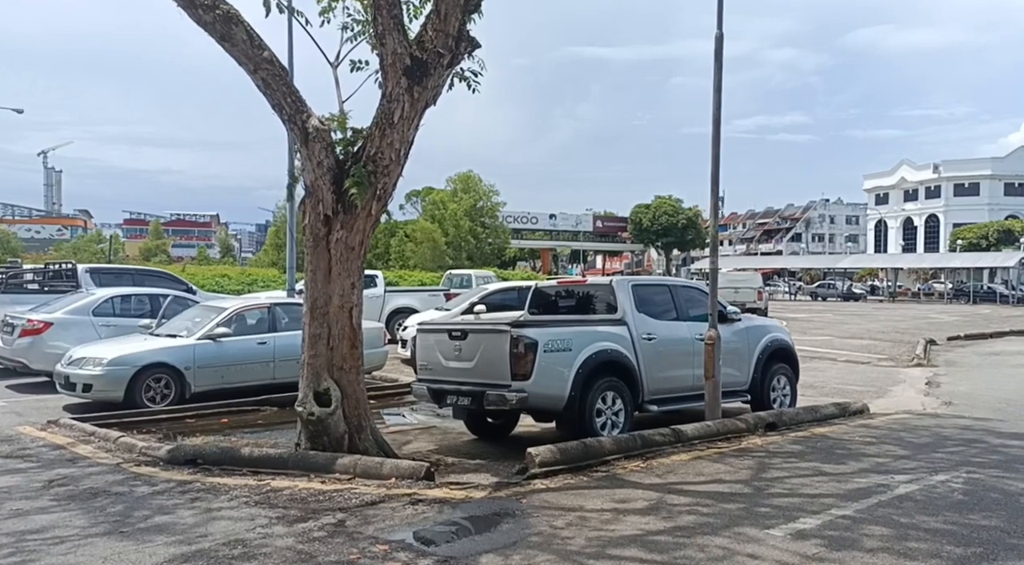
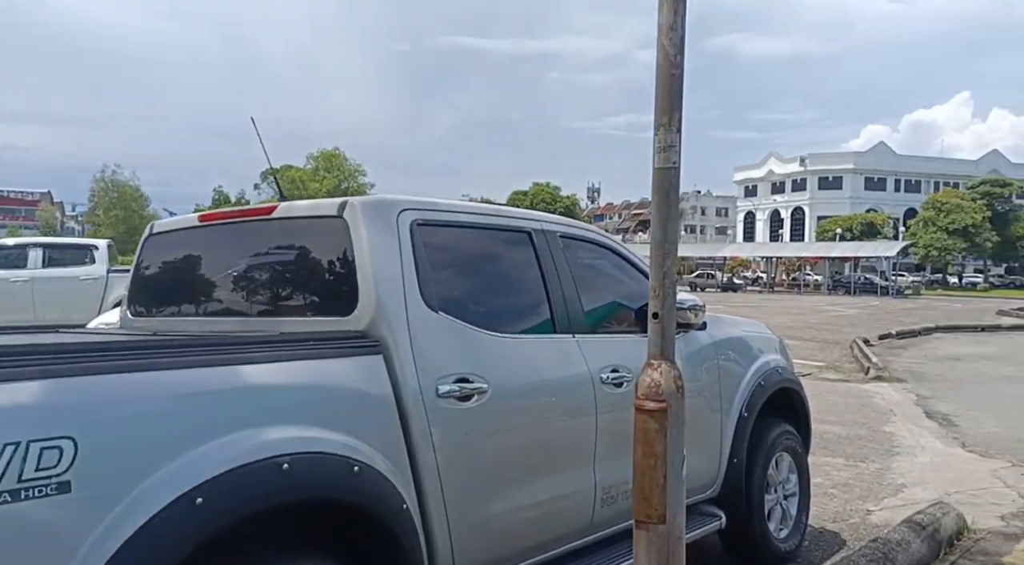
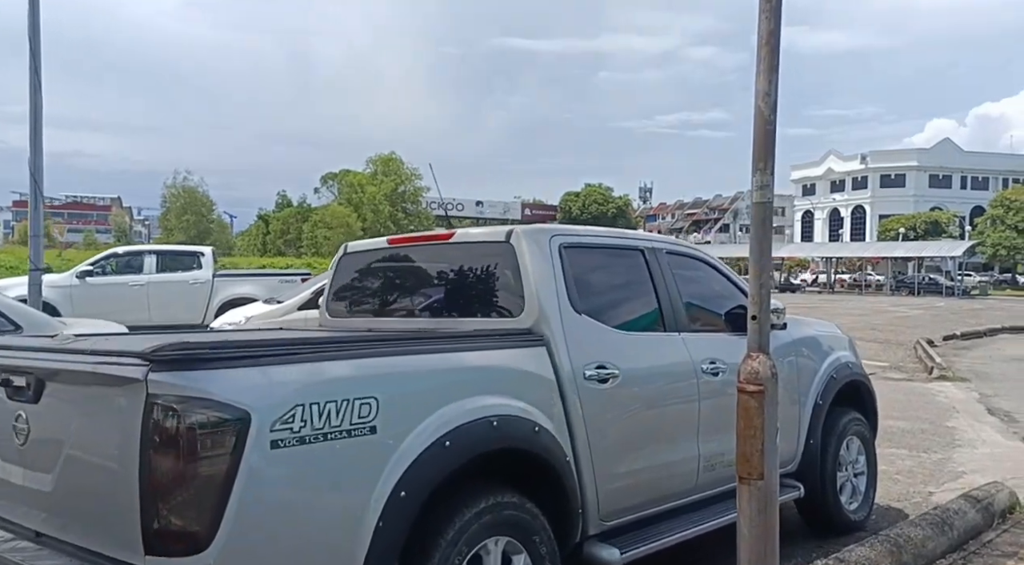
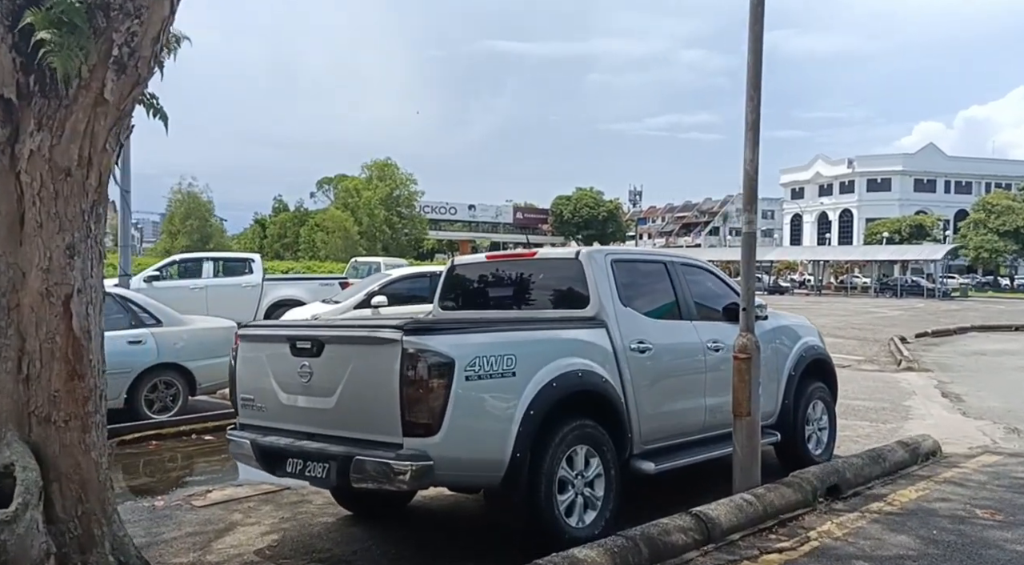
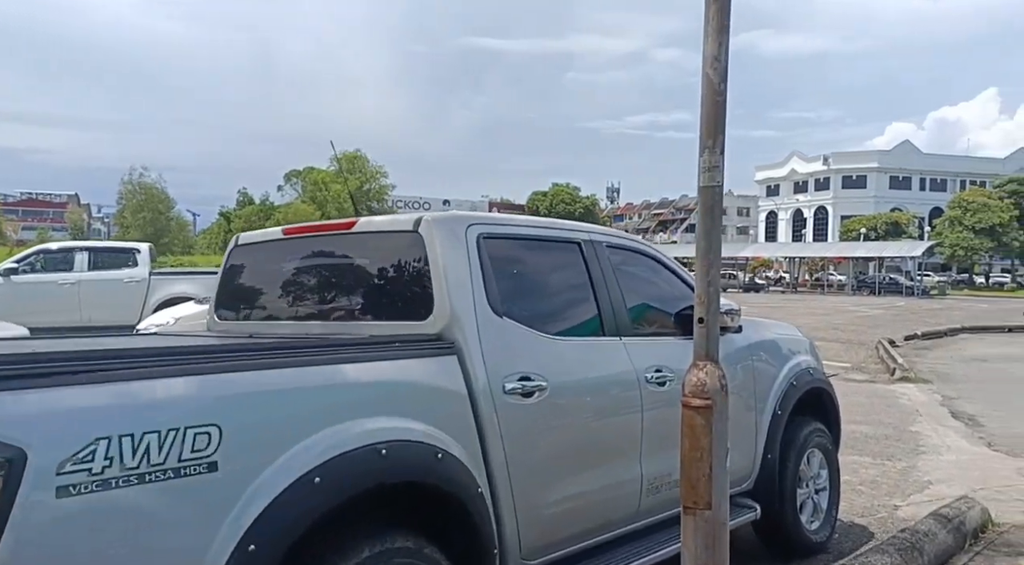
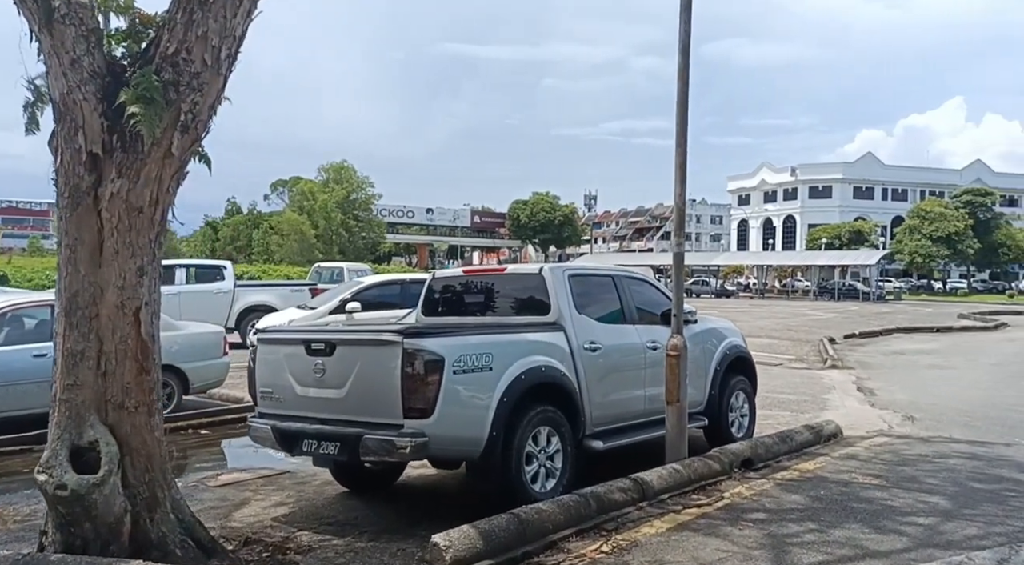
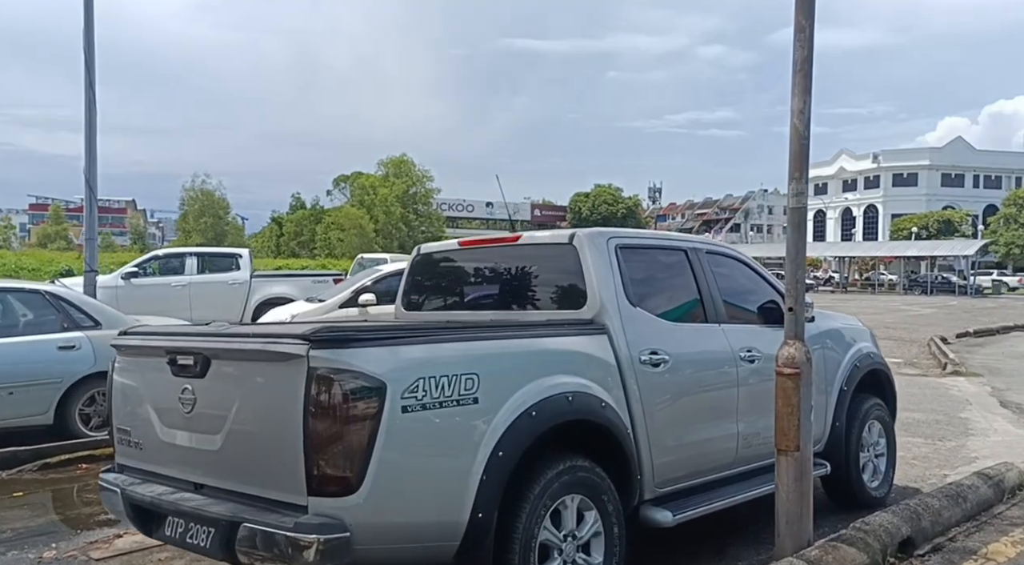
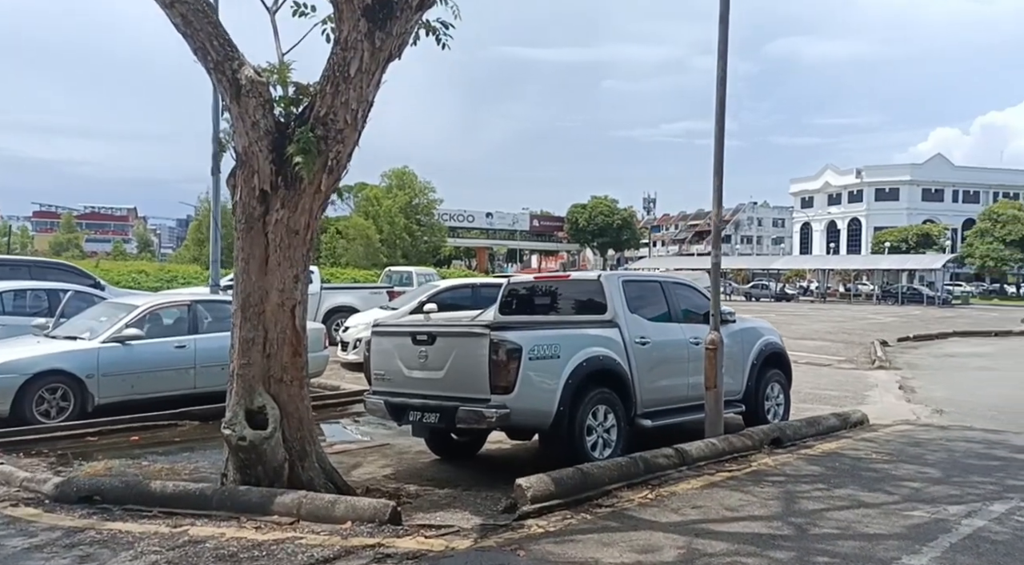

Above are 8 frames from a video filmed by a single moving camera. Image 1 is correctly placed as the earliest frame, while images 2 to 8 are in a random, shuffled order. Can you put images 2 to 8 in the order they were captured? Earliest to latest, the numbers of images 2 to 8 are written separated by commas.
8, 6, 4, 7, 3, 5, 2
